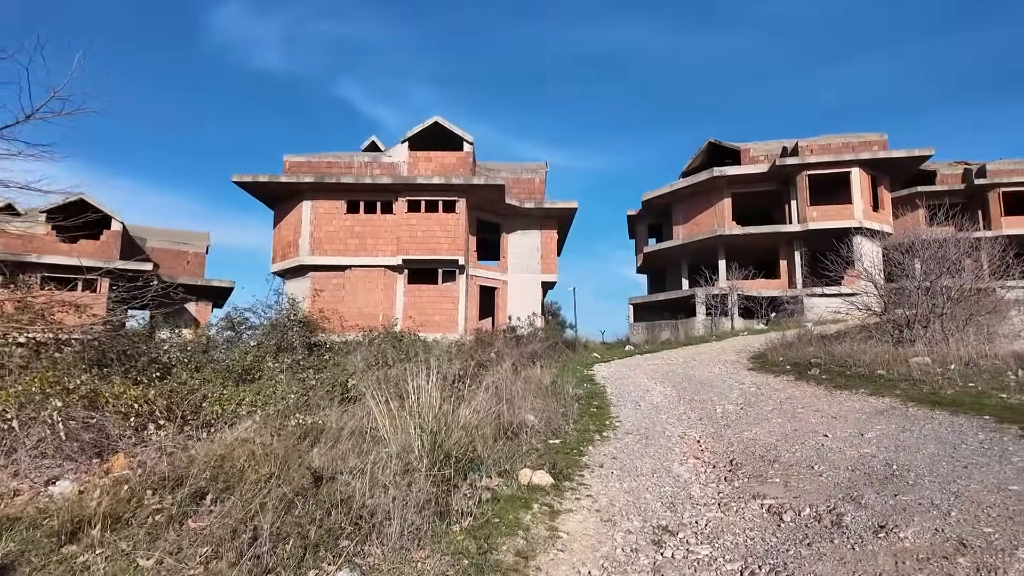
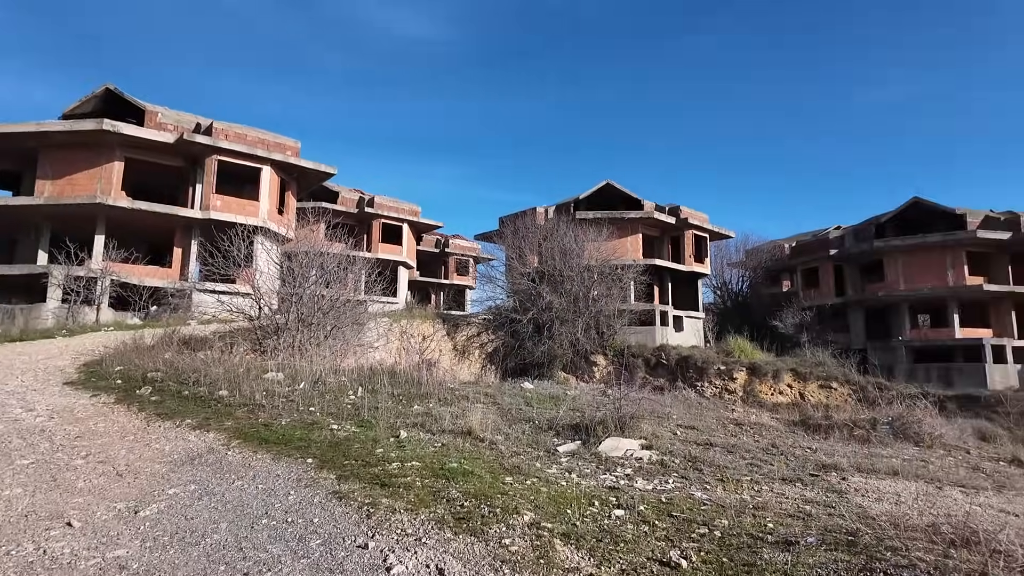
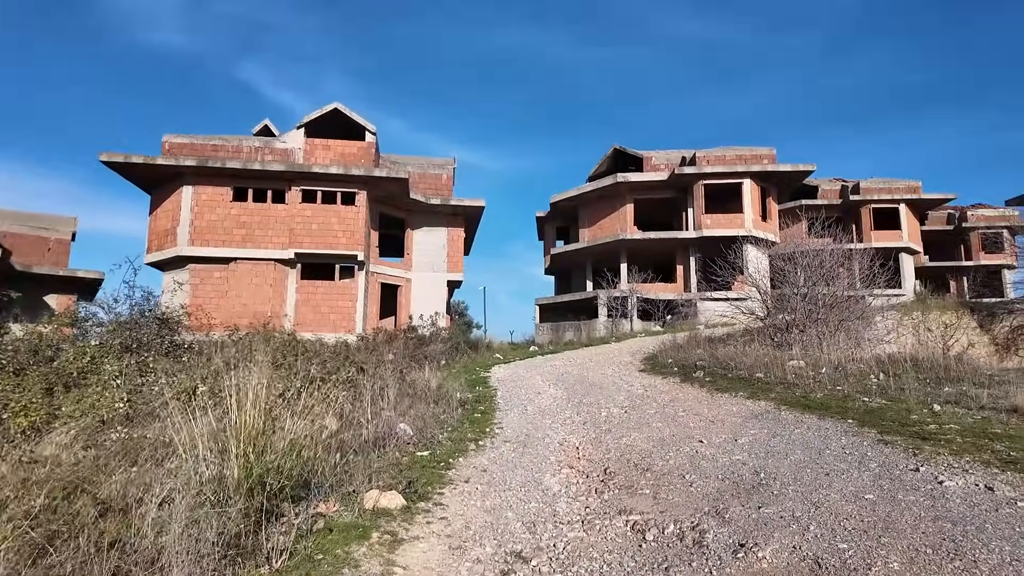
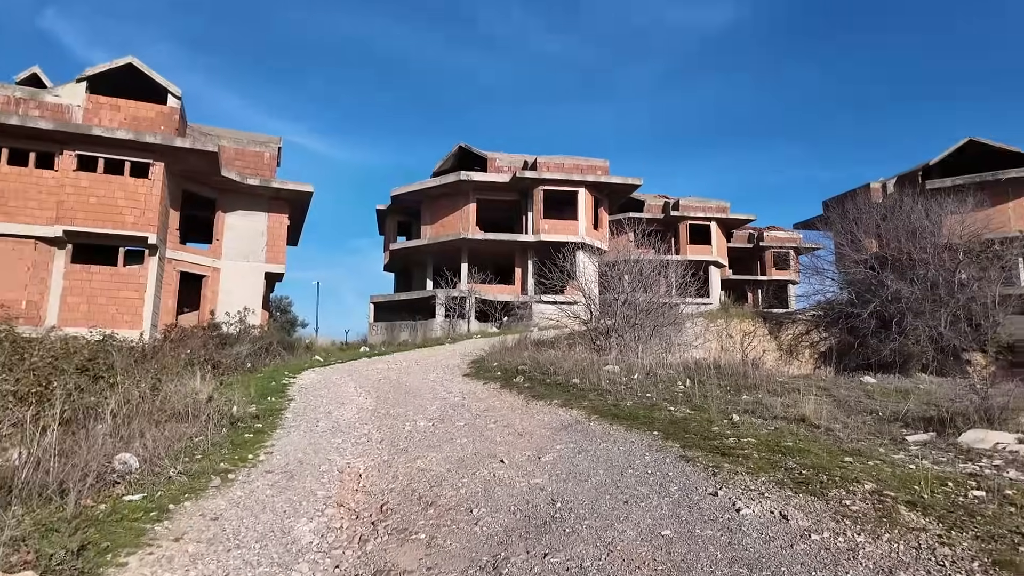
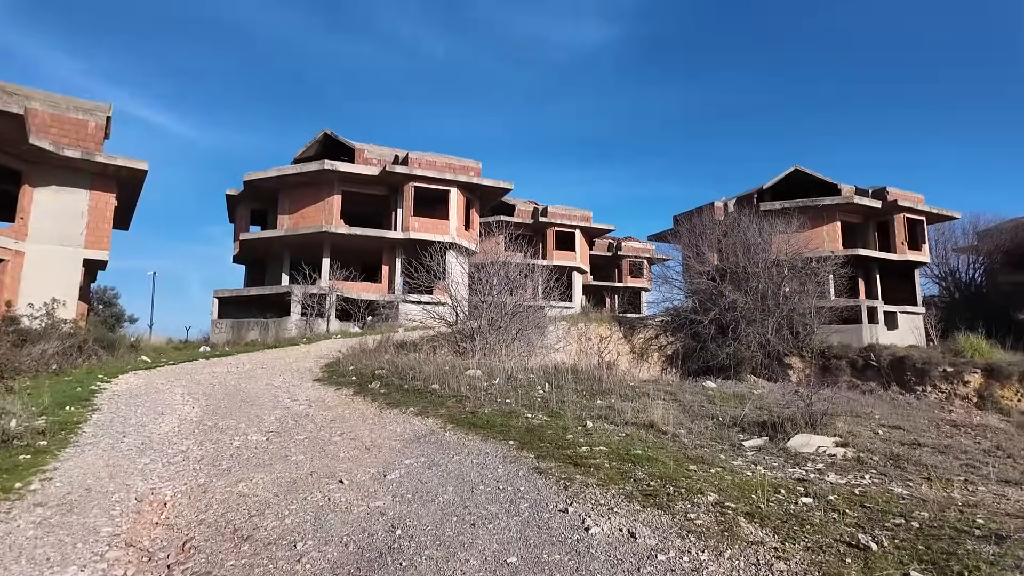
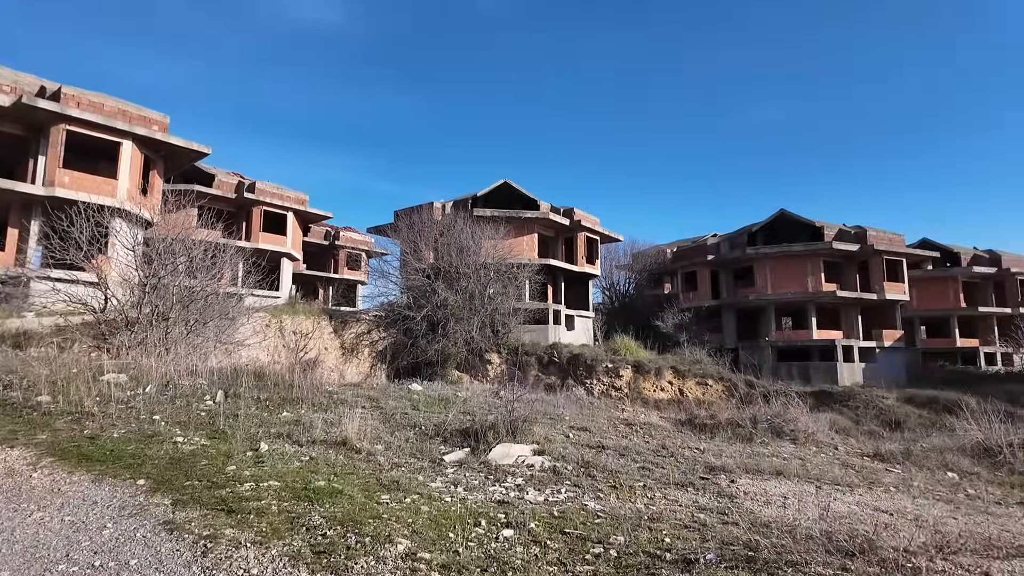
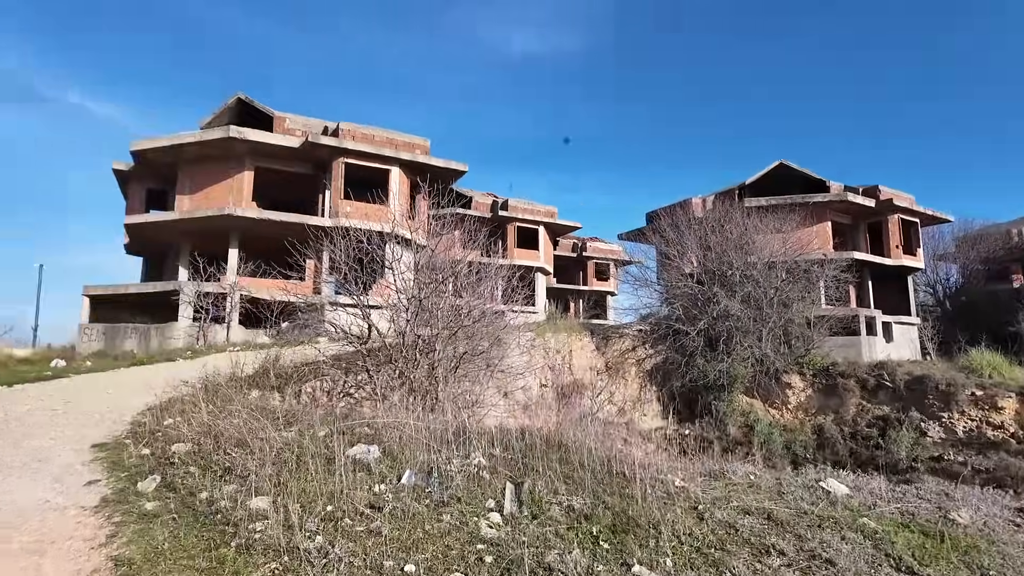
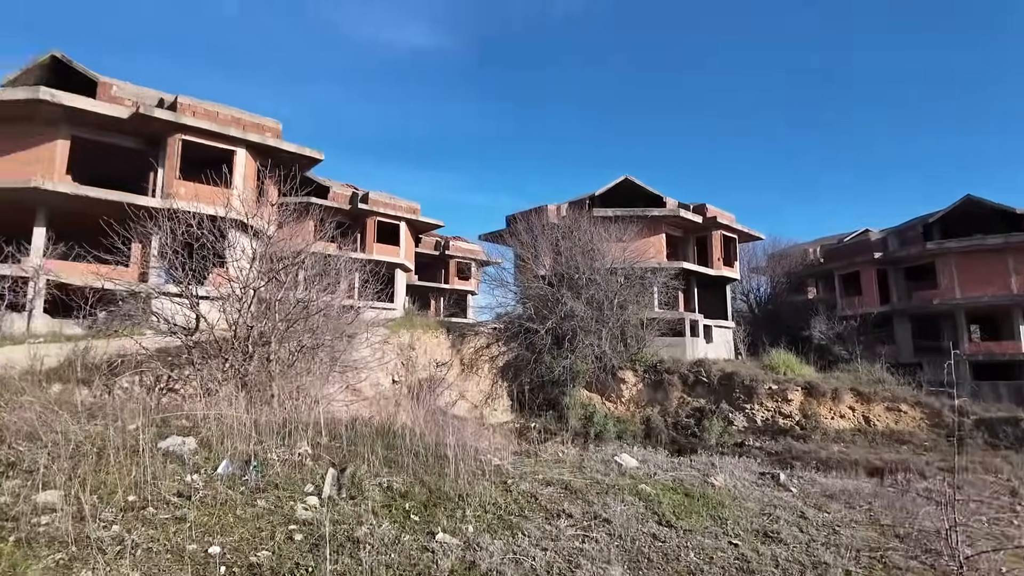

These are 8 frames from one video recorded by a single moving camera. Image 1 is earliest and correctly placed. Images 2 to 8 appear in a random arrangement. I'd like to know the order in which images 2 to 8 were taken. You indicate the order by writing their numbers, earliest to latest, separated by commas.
3, 4, 5, 2, 6, 8, 7
